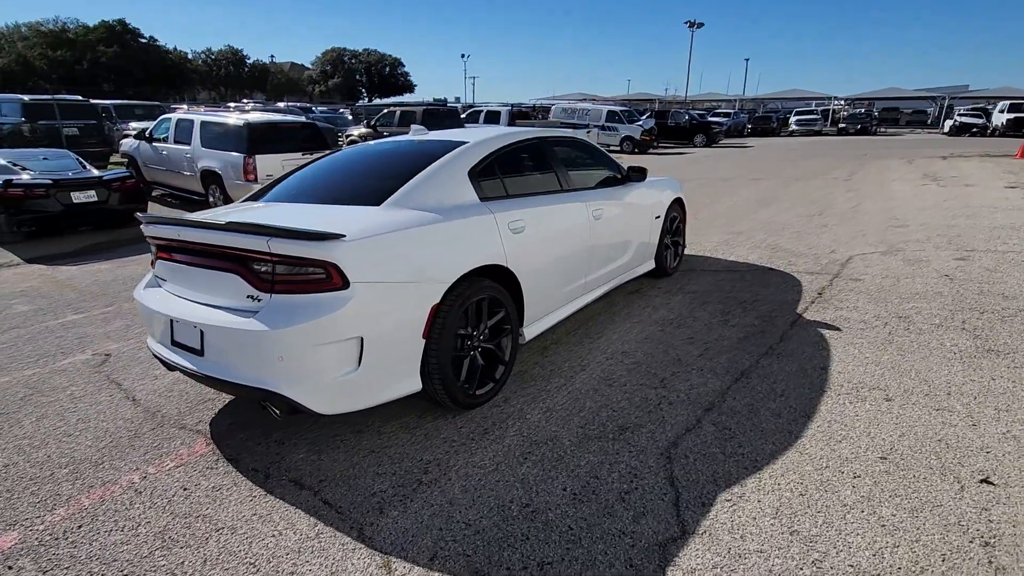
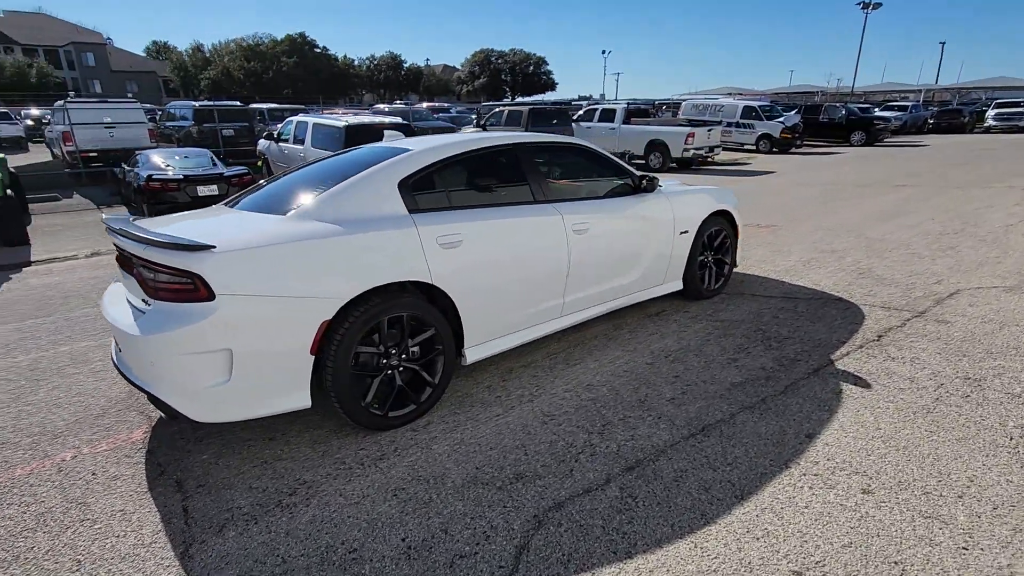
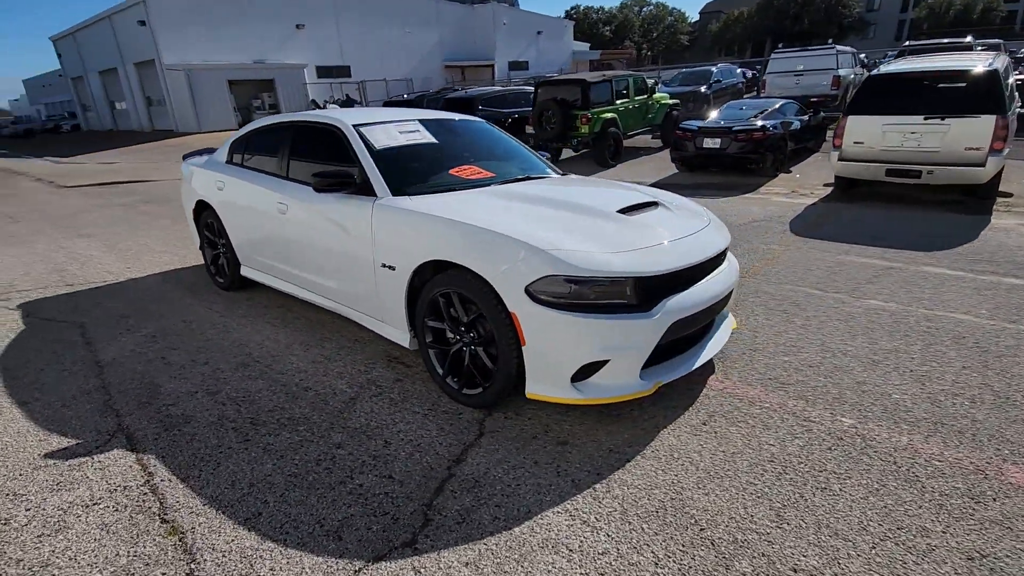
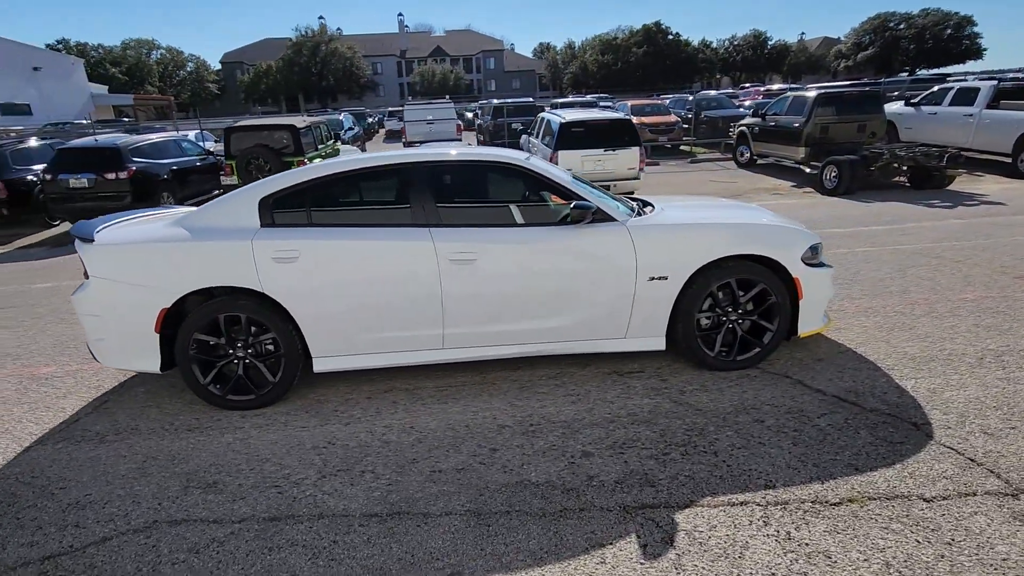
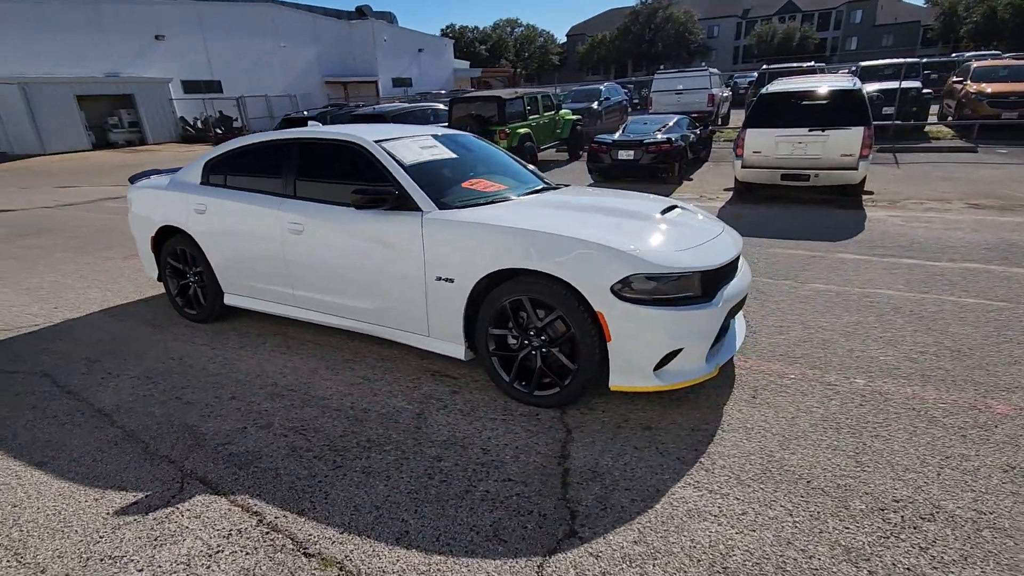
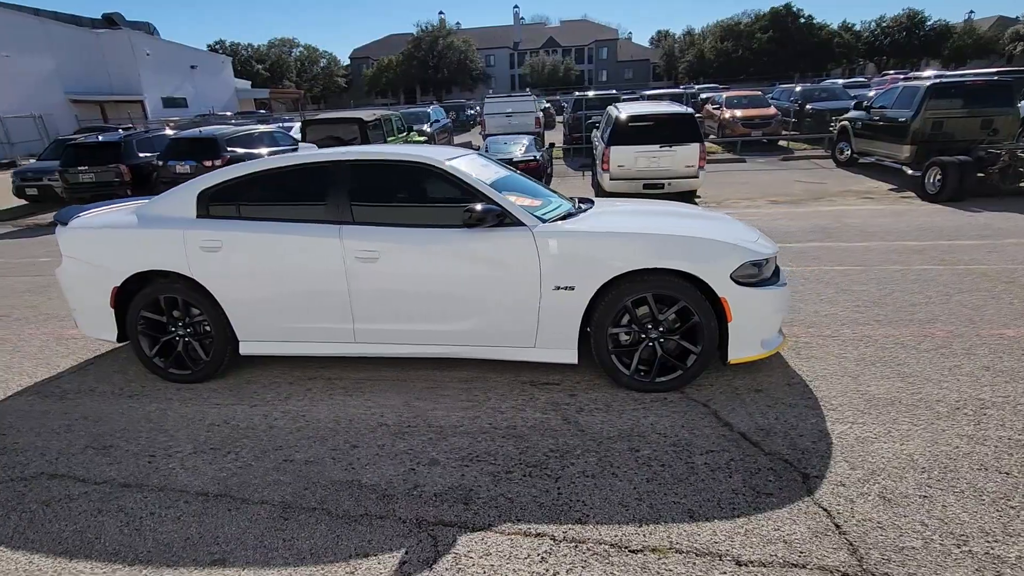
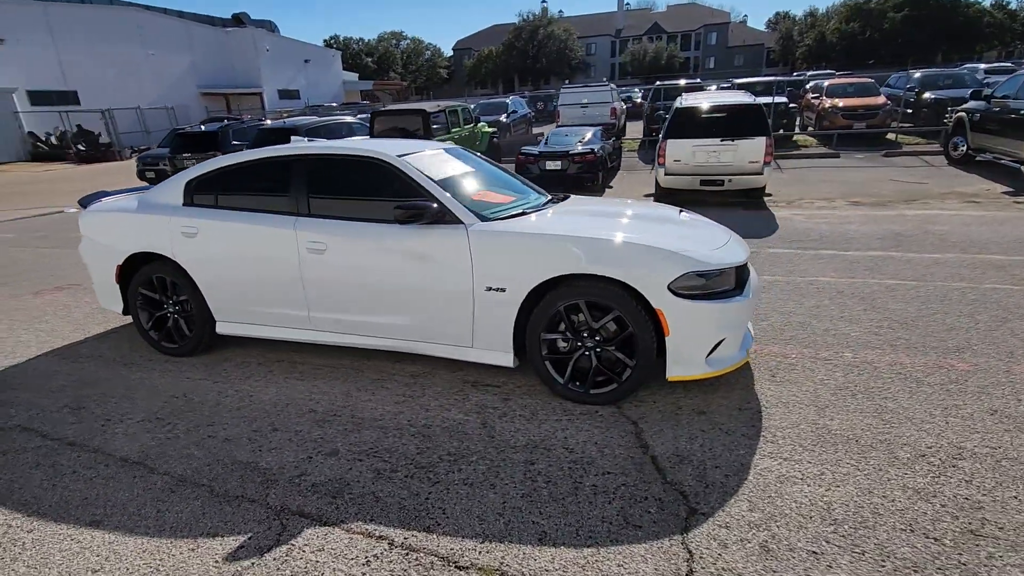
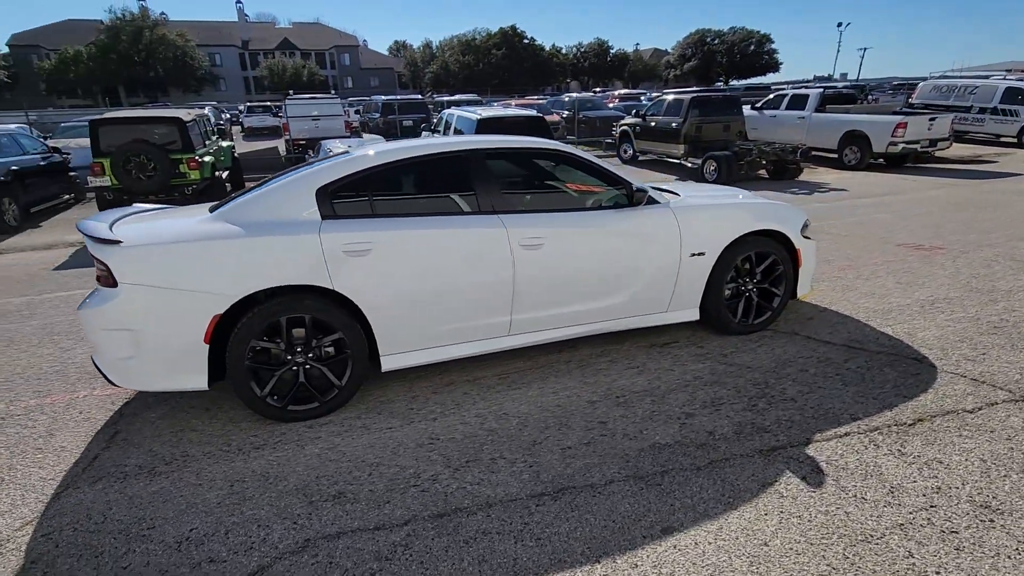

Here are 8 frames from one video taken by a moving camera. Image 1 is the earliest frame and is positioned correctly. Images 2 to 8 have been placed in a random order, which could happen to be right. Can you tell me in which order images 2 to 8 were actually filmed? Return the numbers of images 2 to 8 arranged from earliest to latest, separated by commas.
2, 8, 4, 6, 7, 5, 3
